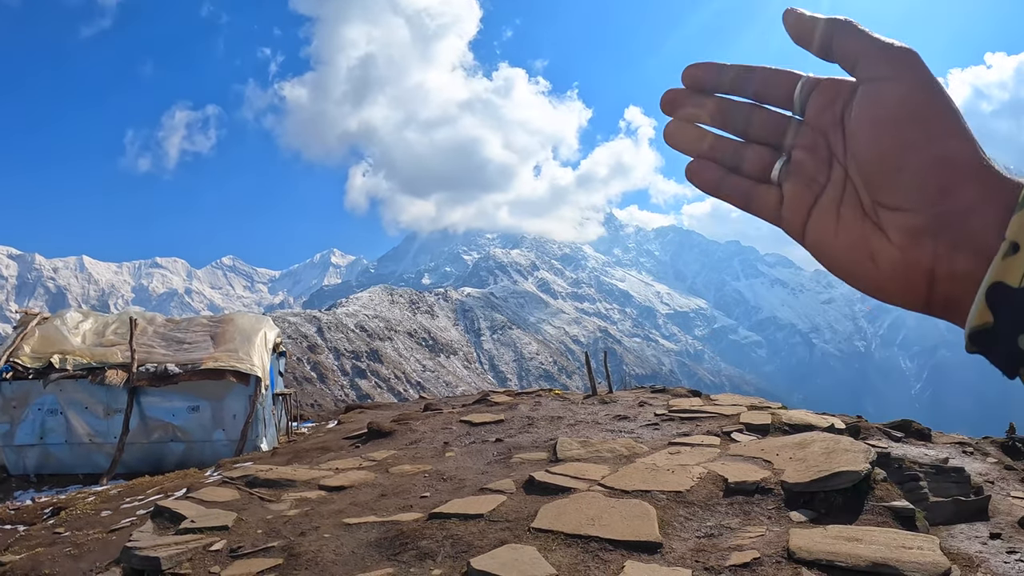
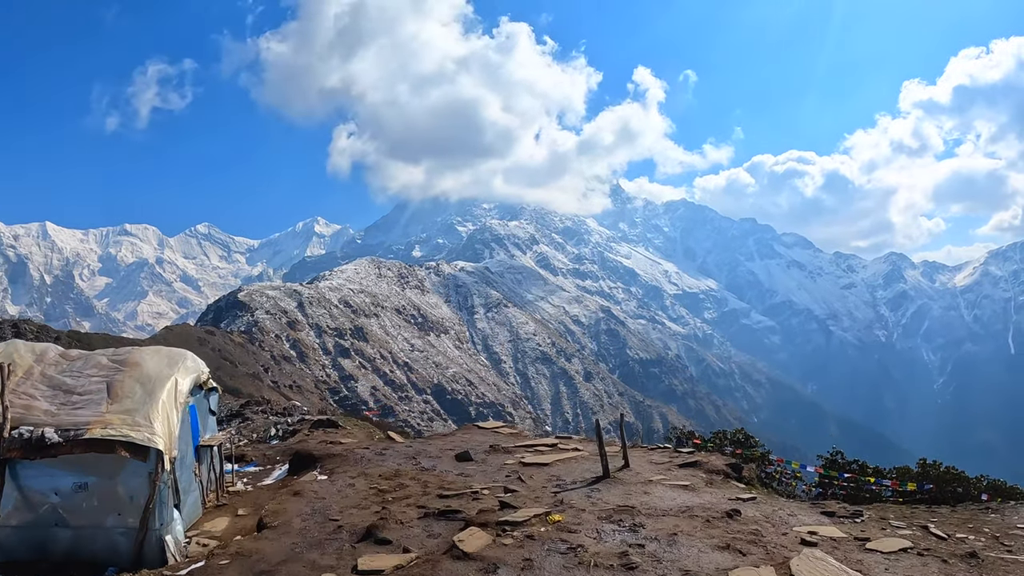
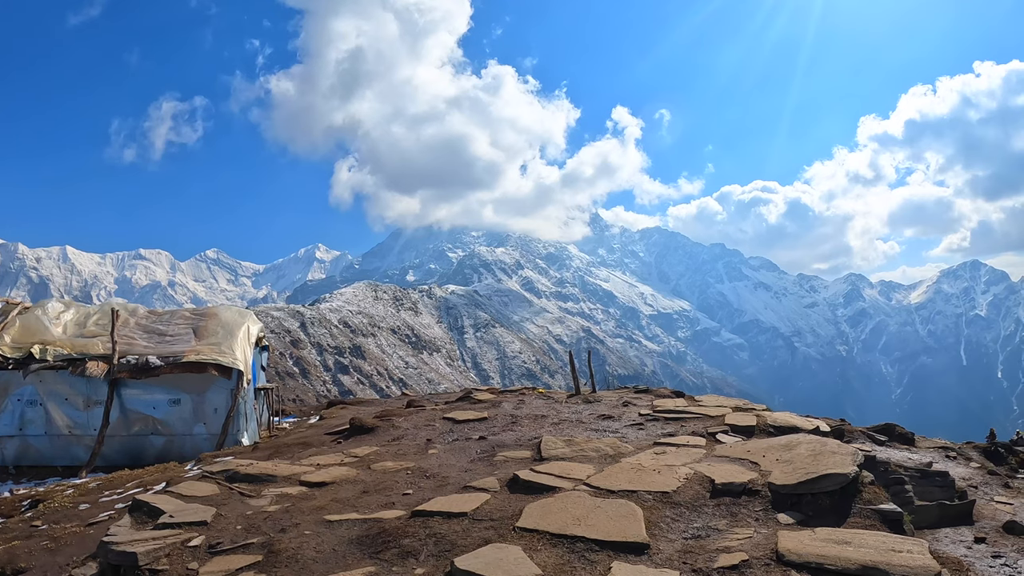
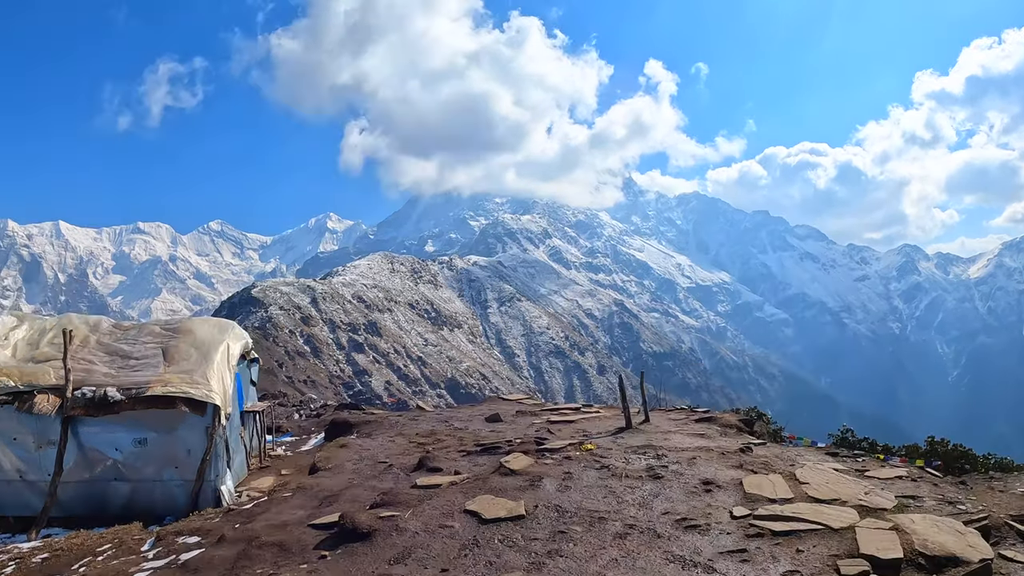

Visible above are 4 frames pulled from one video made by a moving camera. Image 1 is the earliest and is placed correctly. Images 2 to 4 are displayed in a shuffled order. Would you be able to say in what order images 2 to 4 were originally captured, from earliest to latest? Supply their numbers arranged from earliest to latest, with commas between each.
3, 4, 2
